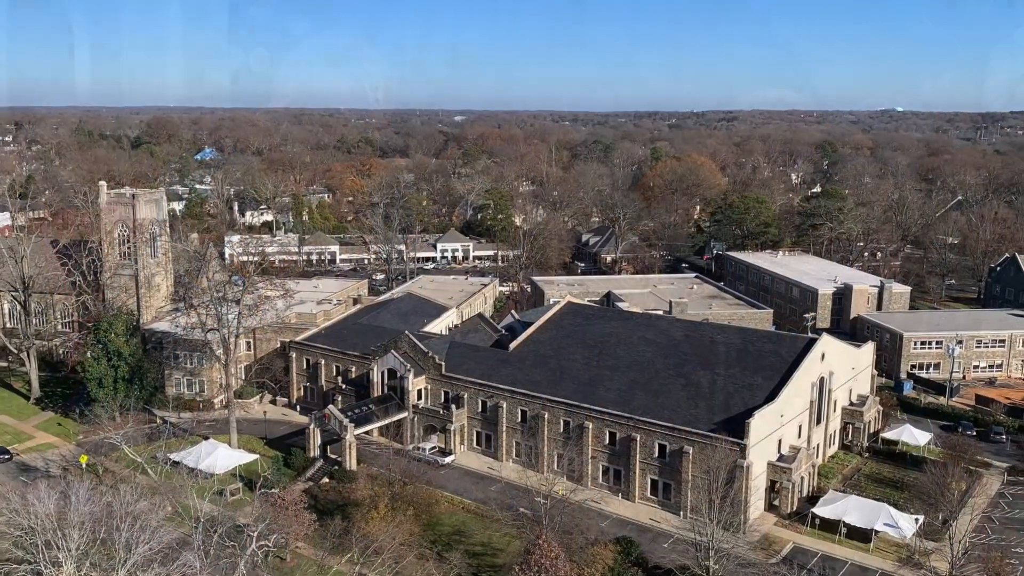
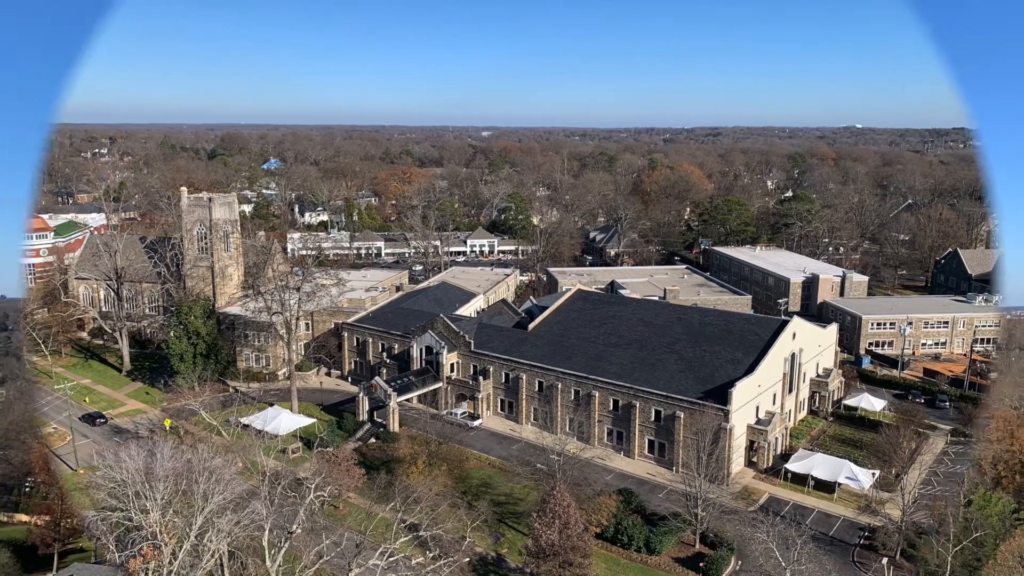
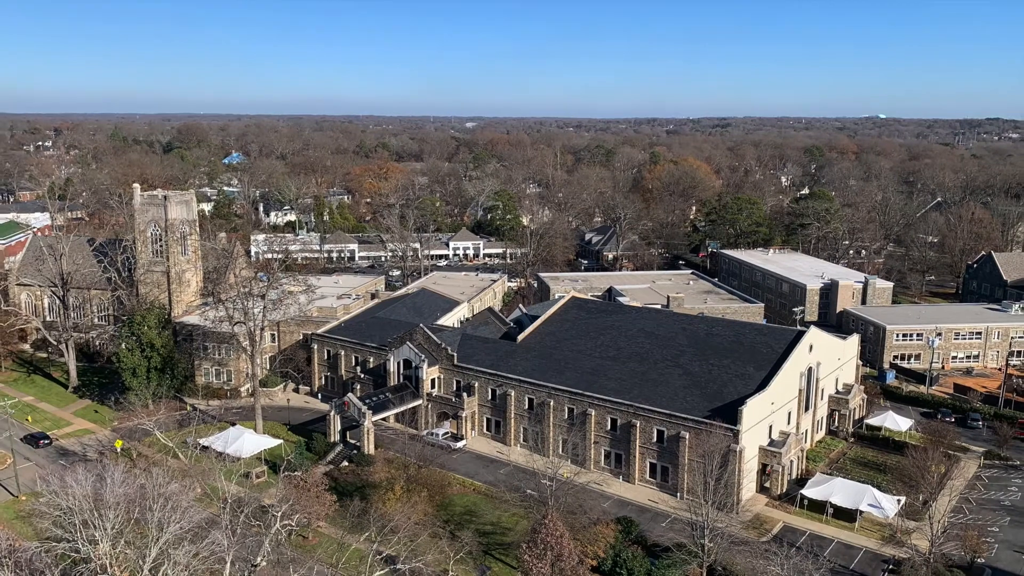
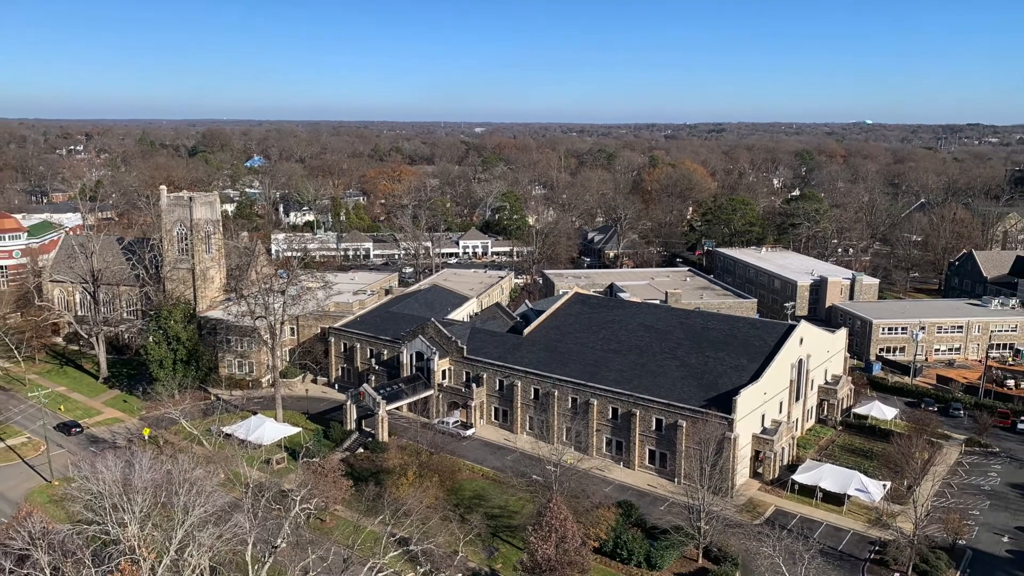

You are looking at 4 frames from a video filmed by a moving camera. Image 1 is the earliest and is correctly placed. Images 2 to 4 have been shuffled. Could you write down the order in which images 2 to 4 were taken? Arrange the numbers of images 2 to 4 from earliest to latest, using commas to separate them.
3, 4, 2
